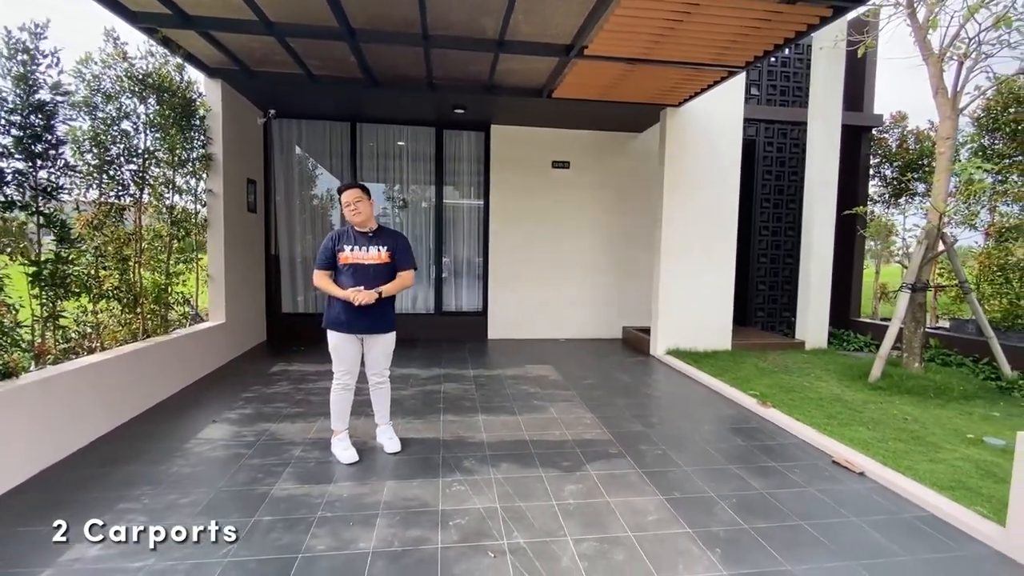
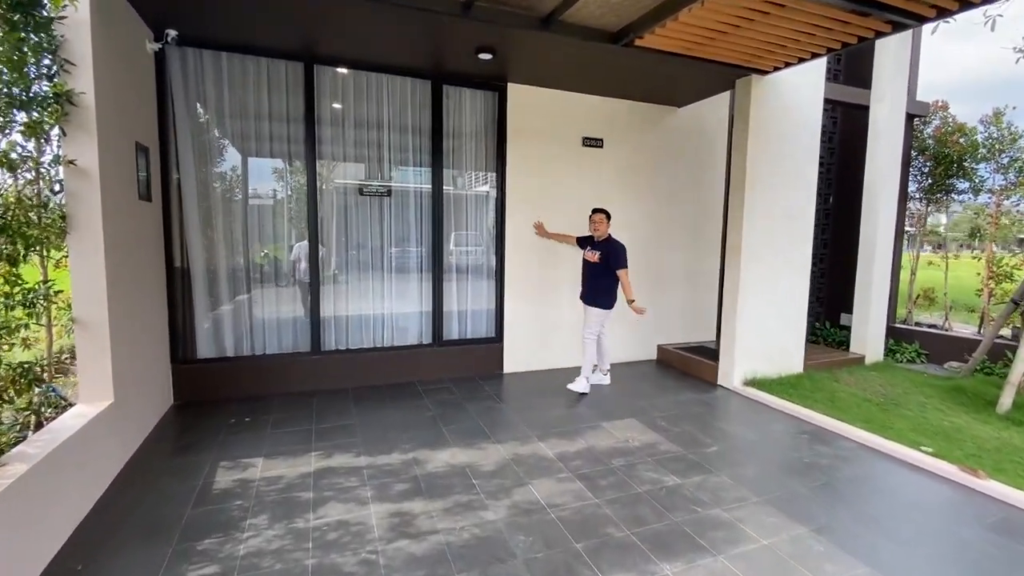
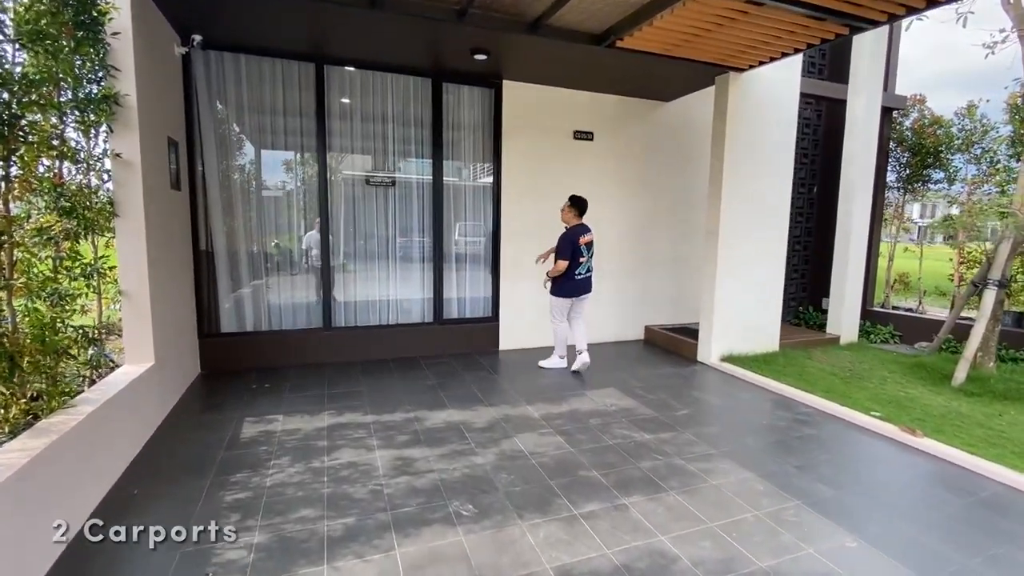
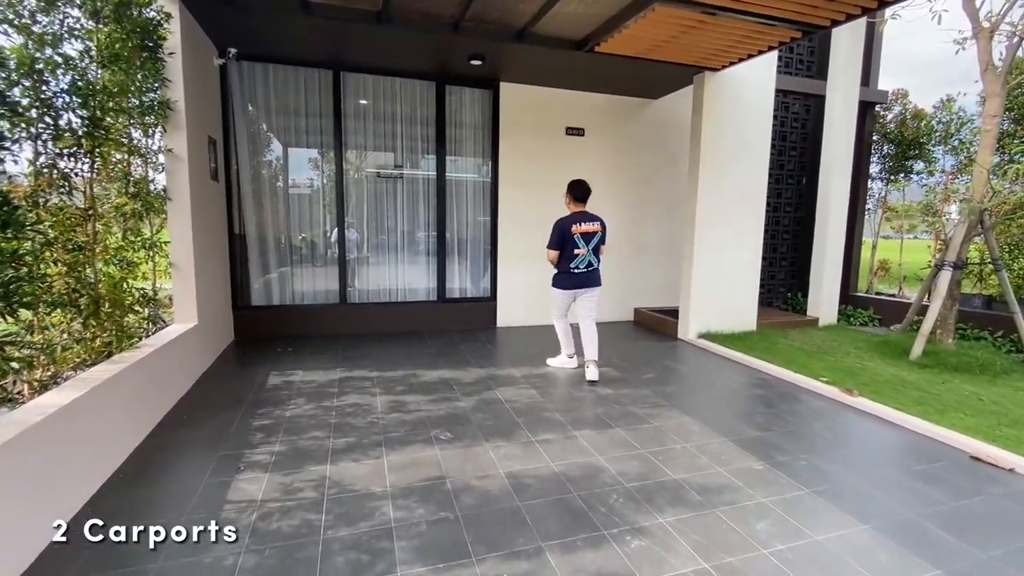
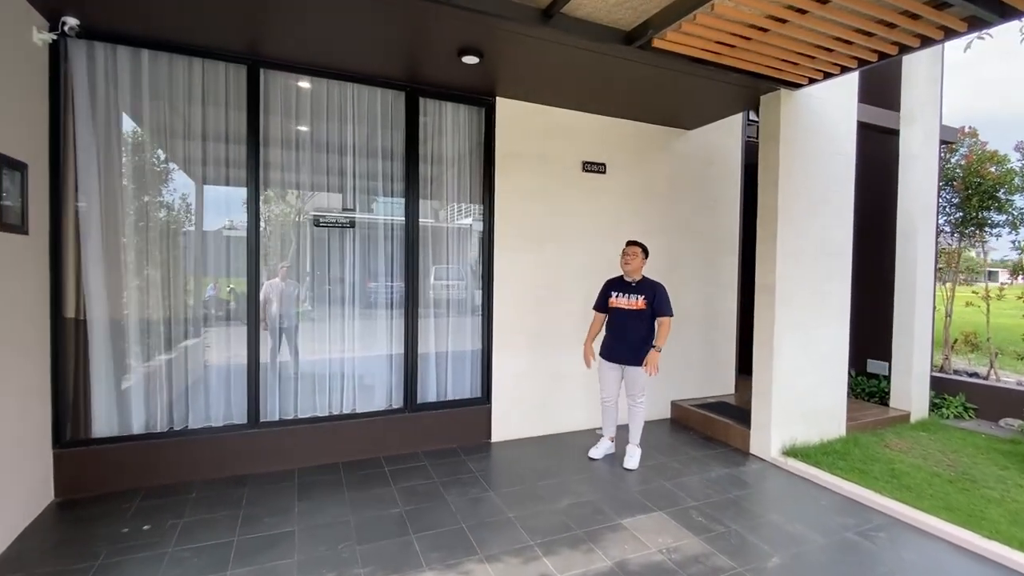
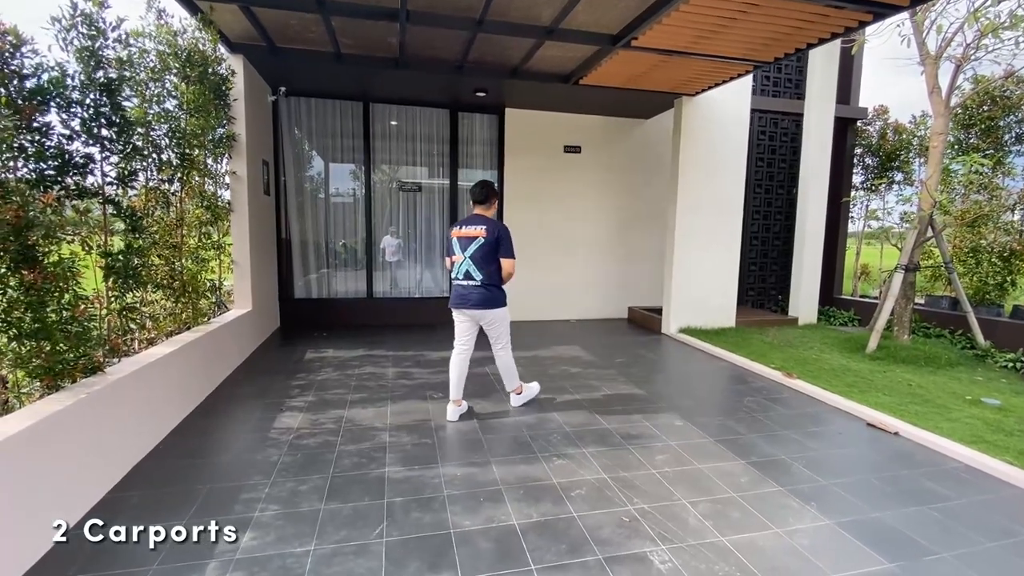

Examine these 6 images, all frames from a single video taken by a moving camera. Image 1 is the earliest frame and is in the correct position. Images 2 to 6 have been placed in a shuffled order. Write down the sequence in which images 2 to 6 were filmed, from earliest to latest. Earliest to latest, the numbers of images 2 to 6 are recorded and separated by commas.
6, 4, 3, 2, 5
